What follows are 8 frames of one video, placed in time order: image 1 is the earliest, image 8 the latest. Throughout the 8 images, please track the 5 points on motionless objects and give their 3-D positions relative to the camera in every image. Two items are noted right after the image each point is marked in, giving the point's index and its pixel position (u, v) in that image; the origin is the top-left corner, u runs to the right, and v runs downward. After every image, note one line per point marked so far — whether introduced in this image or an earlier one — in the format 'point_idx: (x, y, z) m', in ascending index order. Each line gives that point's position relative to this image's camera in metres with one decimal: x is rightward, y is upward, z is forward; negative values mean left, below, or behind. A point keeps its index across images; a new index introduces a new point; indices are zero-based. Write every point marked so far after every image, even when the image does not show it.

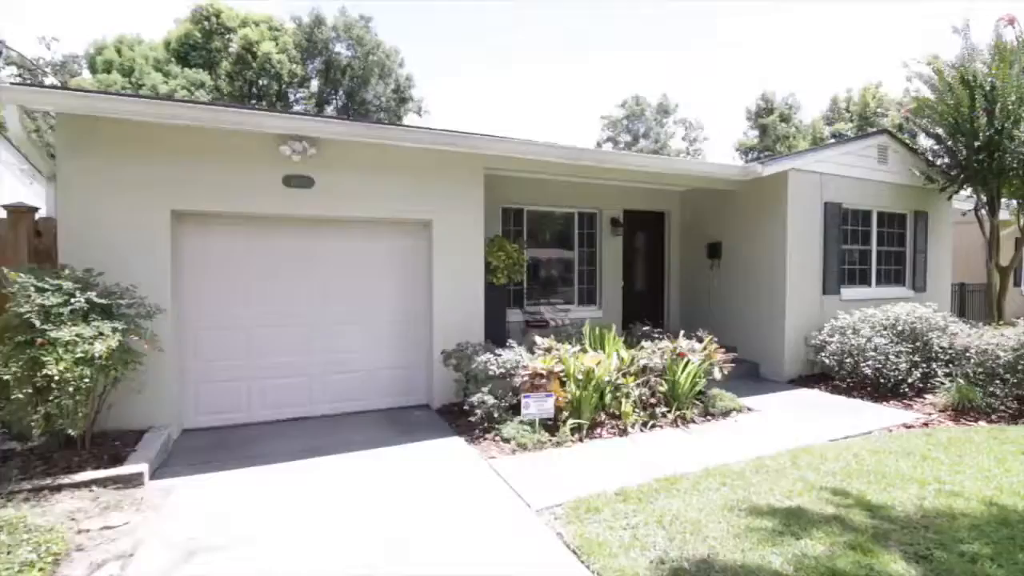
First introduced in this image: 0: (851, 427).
0: (+3.5, -1.4, +4.9) m
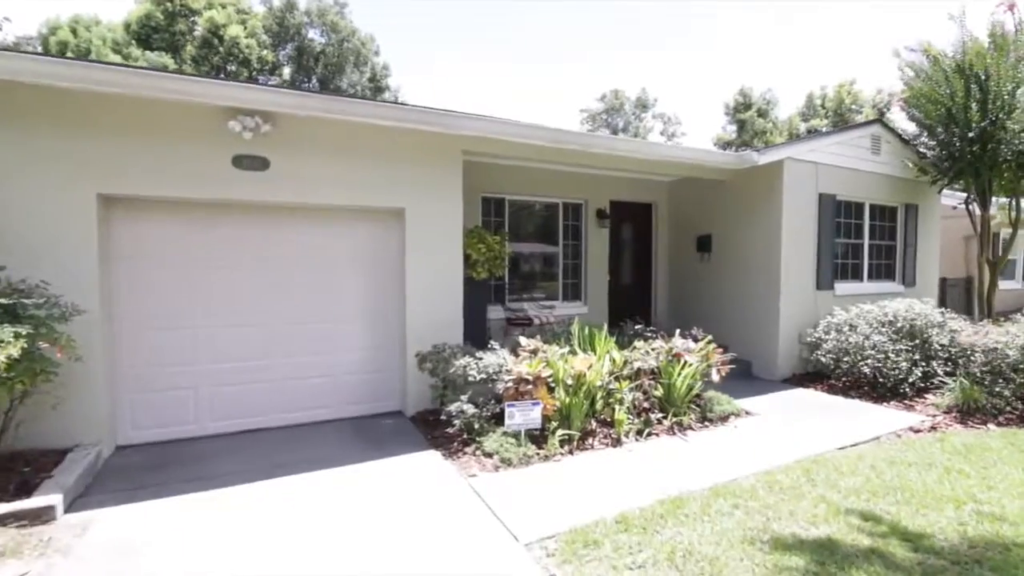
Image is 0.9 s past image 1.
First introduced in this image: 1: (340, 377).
0: (+3.3, -1.4, +4.6) m
1: (-1.9, -1.0, +5.2) m
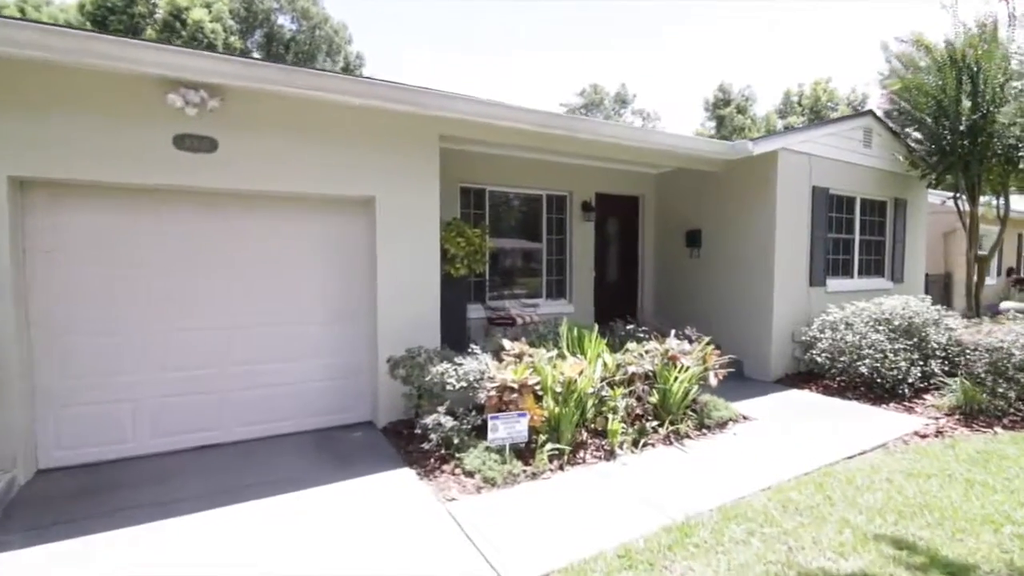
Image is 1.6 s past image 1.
0: (+3.2, -1.4, +4.3) m
1: (-2.1, -1.0, +4.7) m
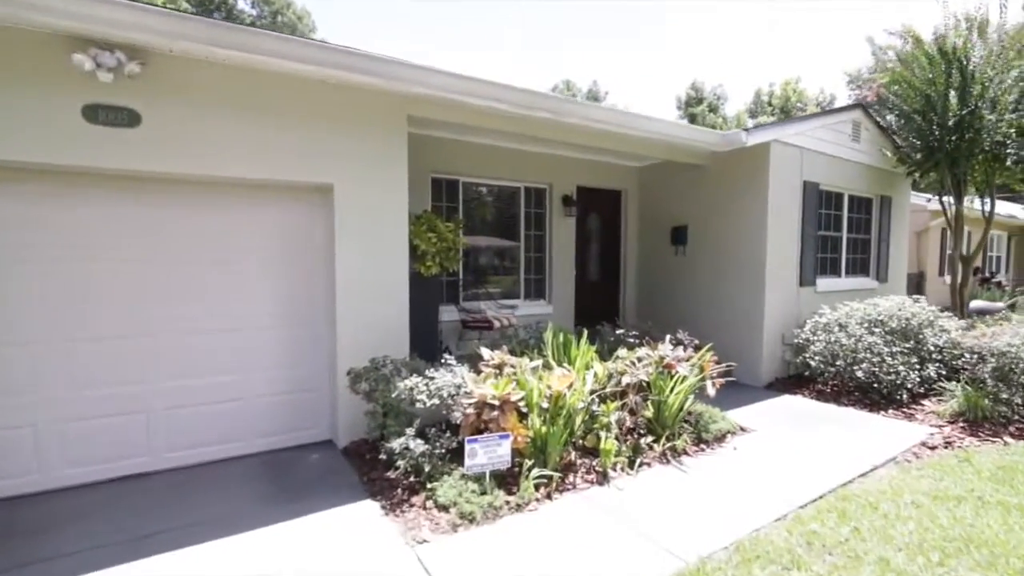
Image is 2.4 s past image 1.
0: (+3.0, -1.4, +4.0) m
1: (-2.3, -1.0, +4.1) m
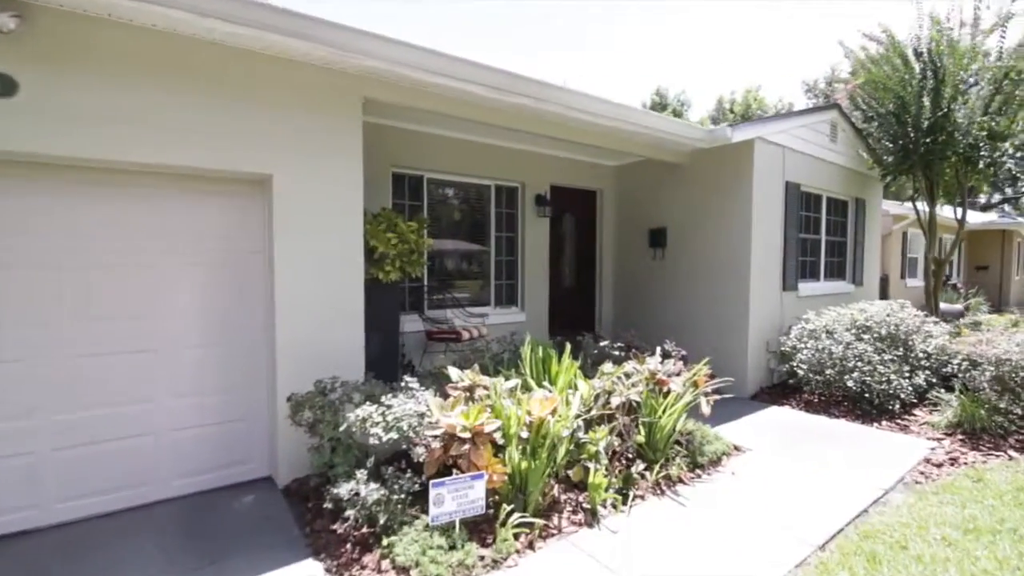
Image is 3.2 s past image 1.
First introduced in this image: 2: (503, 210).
0: (+2.8, -1.4, +3.7) m
1: (-2.4, -1.0, +3.4) m
2: (-0.1, +1.0, +6.1) m
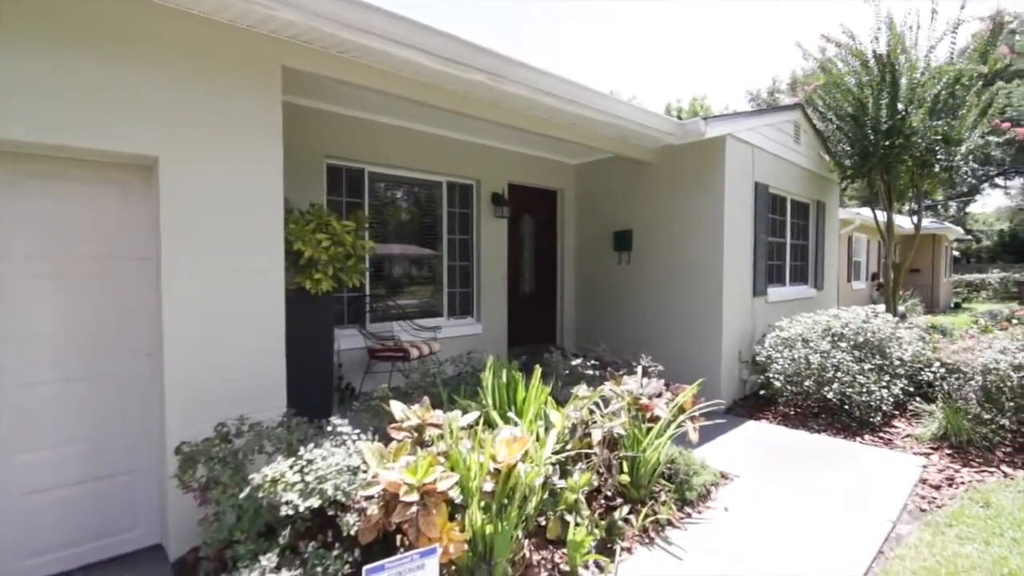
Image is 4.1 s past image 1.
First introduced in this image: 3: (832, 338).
0: (+2.5, -1.5, +3.3) m
1: (-2.7, -1.1, +2.5) m
2: (-0.6, +0.9, +5.4) m
3: (+3.3, -0.5, +5.0) m
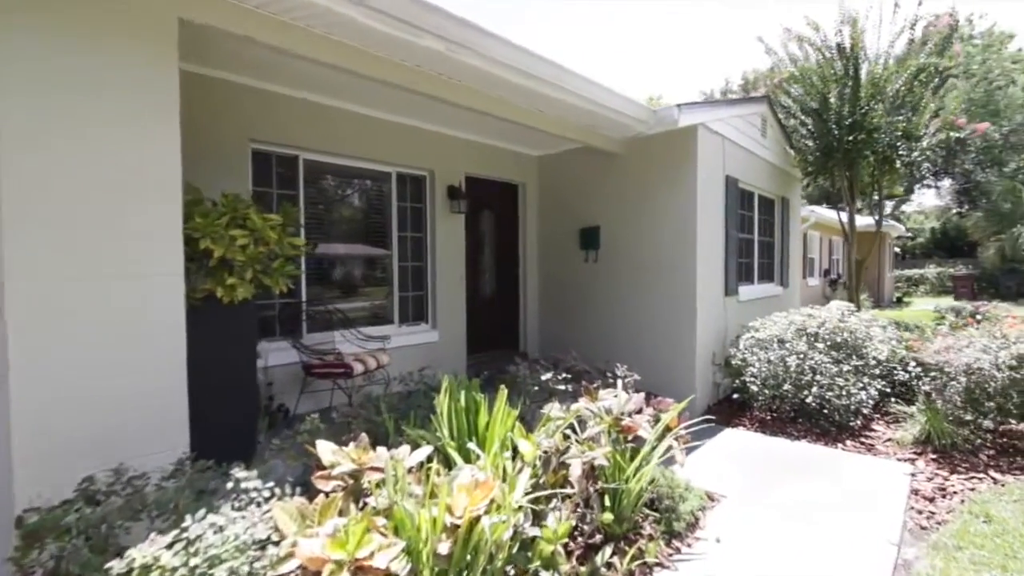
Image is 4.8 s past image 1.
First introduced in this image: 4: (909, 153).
0: (+2.3, -1.5, +3.0) m
1: (-2.8, -1.2, +1.8) m
2: (-1.1, +0.9, +4.9) m
3: (+2.9, -0.5, +4.7) m
4: (+5.4, +1.8, +6.5) m
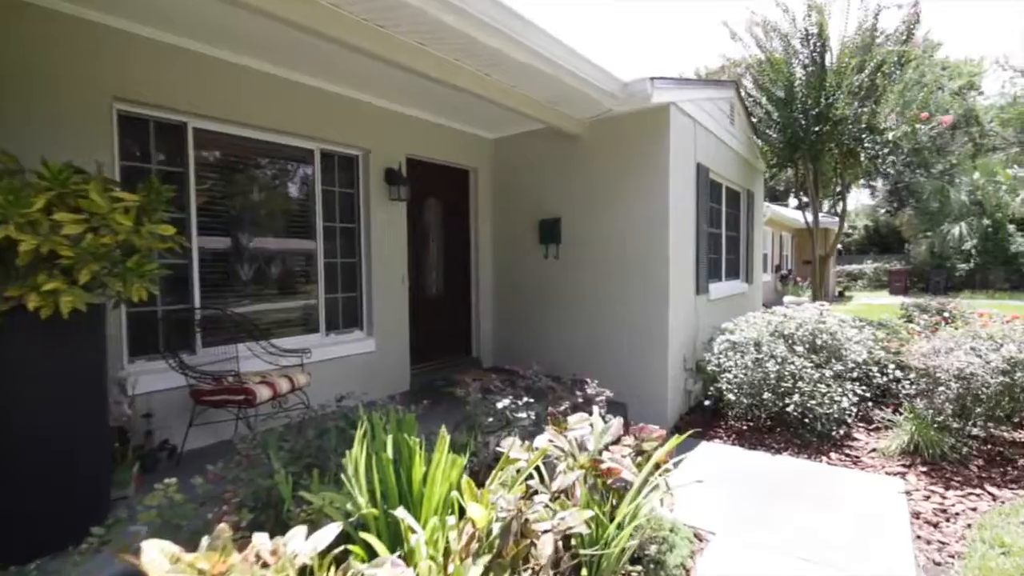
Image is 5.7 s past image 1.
0: (+2.1, -1.5, +2.6) m
1: (-2.9, -1.2, +0.9) m
2: (-1.5, +0.9, +4.1) m
3: (+2.5, -0.5, +4.4) m
4: (+4.8, +1.9, +6.3) m
